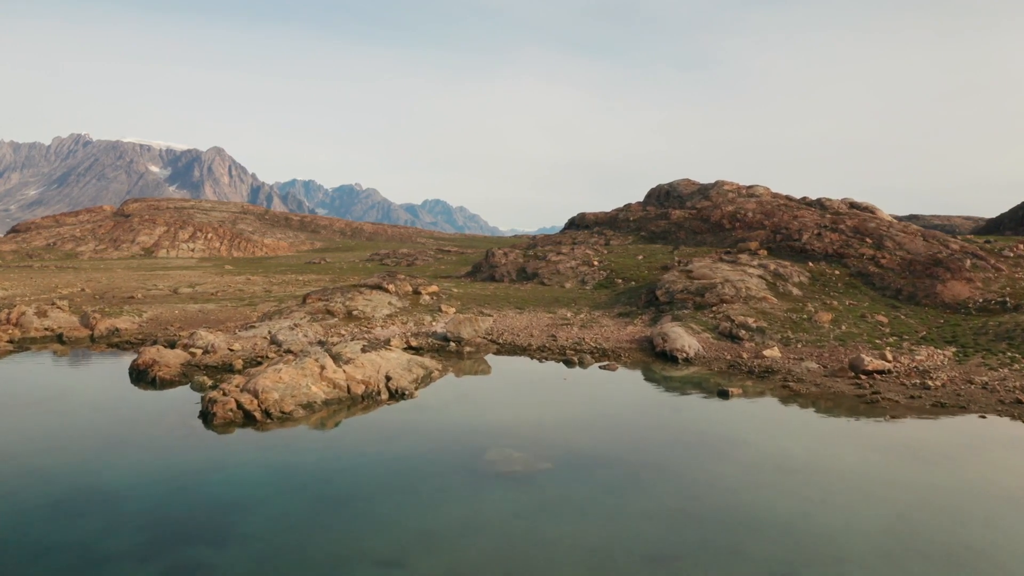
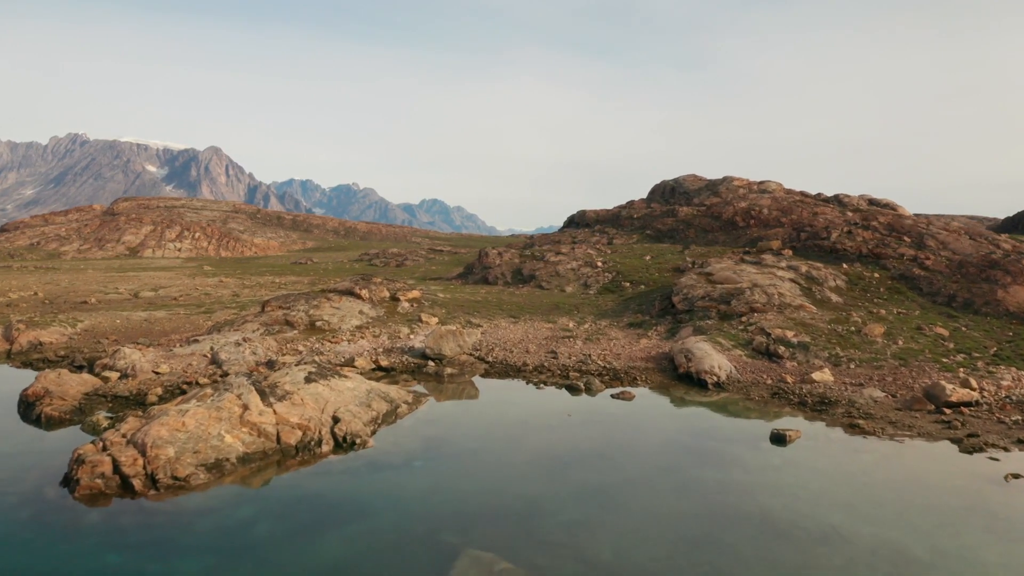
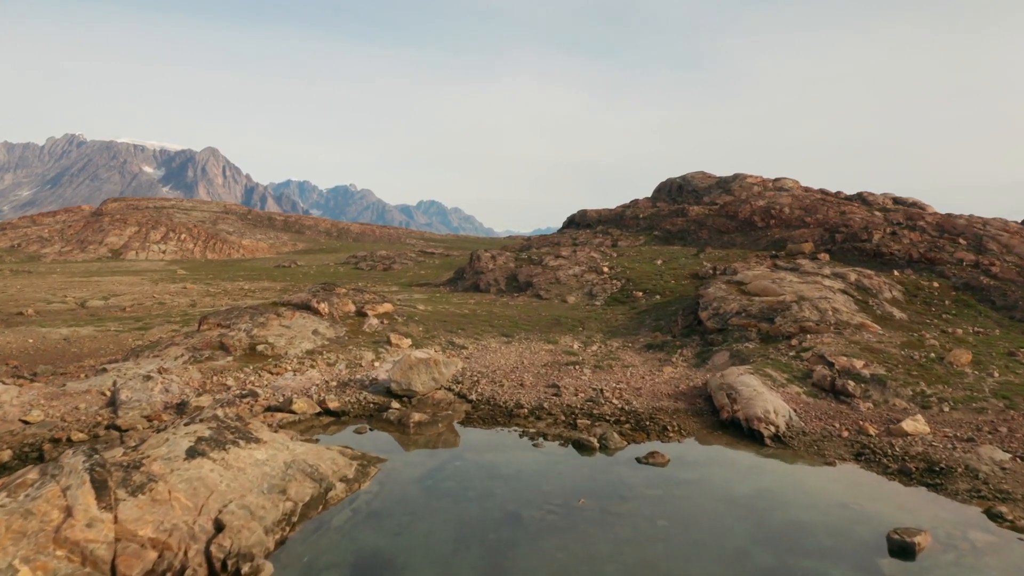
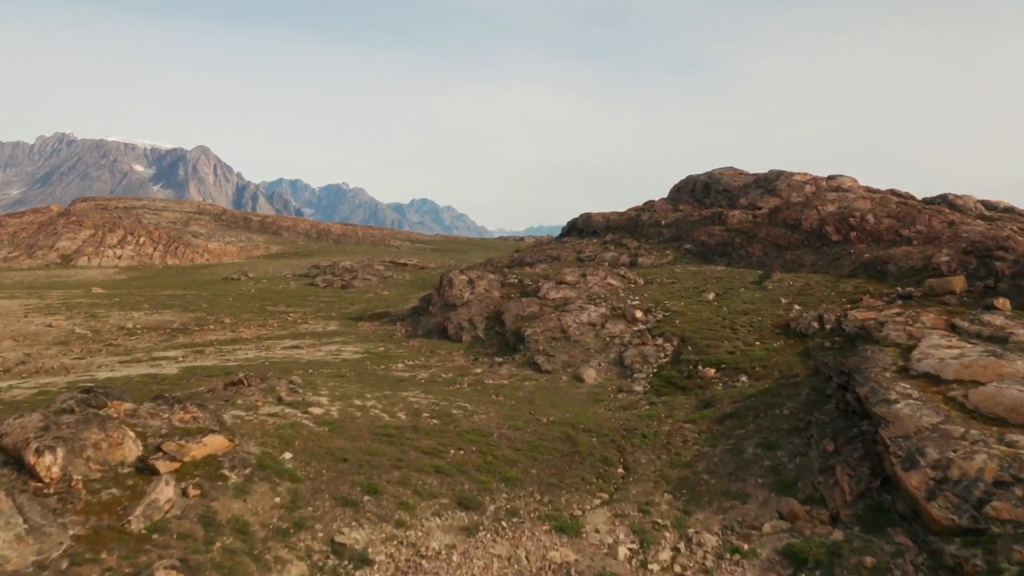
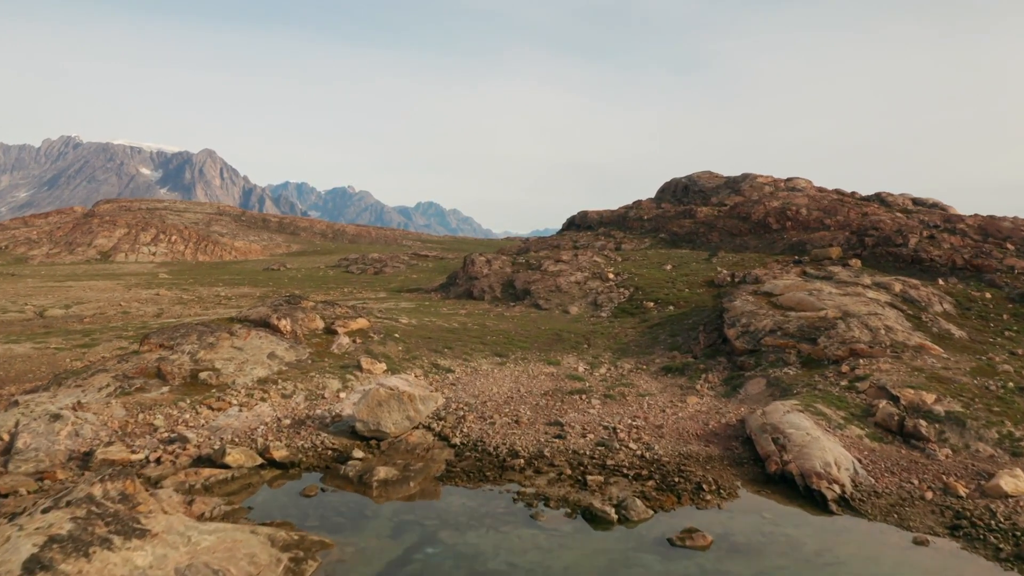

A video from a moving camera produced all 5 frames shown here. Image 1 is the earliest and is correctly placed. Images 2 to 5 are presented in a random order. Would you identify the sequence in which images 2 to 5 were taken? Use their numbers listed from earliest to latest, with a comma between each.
2, 3, 5, 4
